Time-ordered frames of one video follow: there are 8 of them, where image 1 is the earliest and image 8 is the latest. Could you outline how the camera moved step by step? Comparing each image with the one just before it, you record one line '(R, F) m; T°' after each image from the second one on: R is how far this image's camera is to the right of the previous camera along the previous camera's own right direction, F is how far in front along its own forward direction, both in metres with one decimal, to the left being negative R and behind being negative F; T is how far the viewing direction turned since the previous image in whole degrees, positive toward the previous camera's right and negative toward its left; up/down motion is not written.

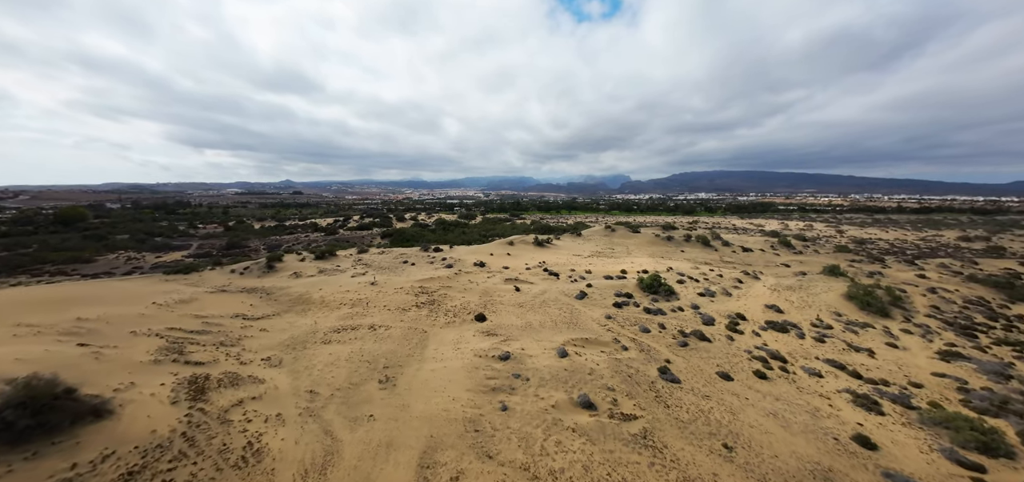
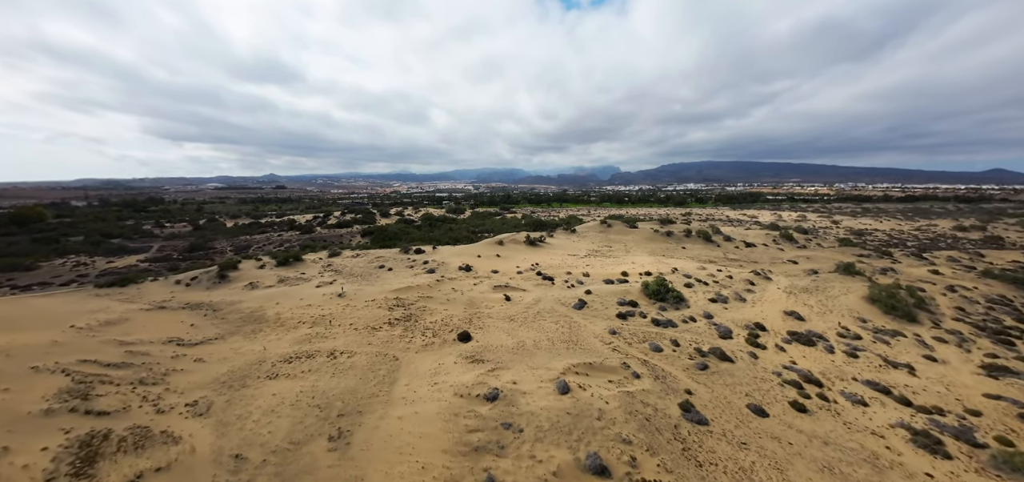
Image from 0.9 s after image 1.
(+0.1, +2.3) m; +2°
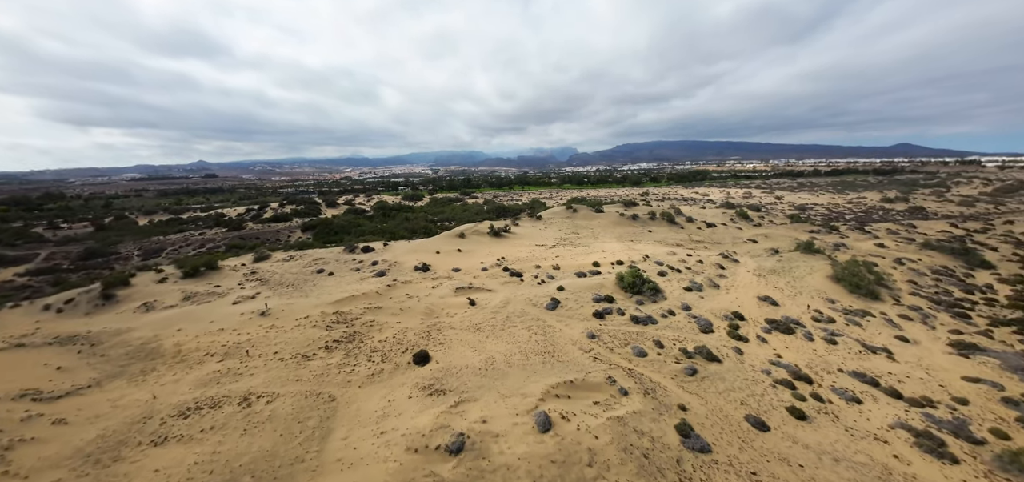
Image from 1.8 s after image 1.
(+0.1, +2.1) m; +6°
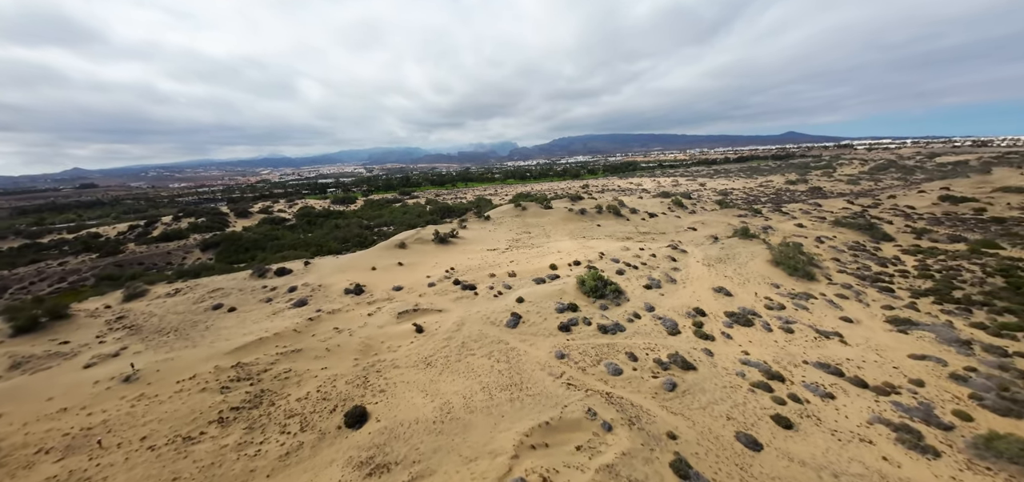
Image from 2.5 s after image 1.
(-0.1, +1.8) m; +9°
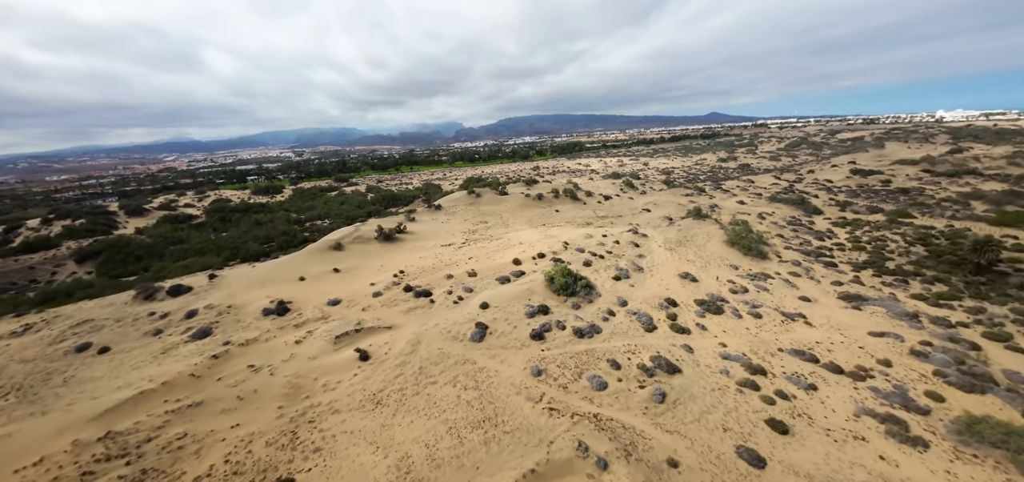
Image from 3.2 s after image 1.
(-0.3, +1.8) m; +8°
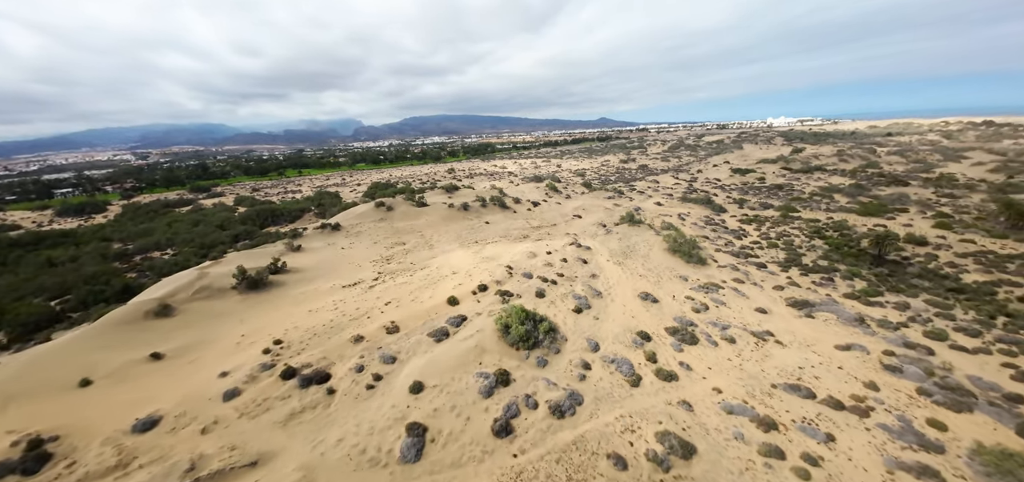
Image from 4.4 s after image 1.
(-0.5, +3.5) m; +15°
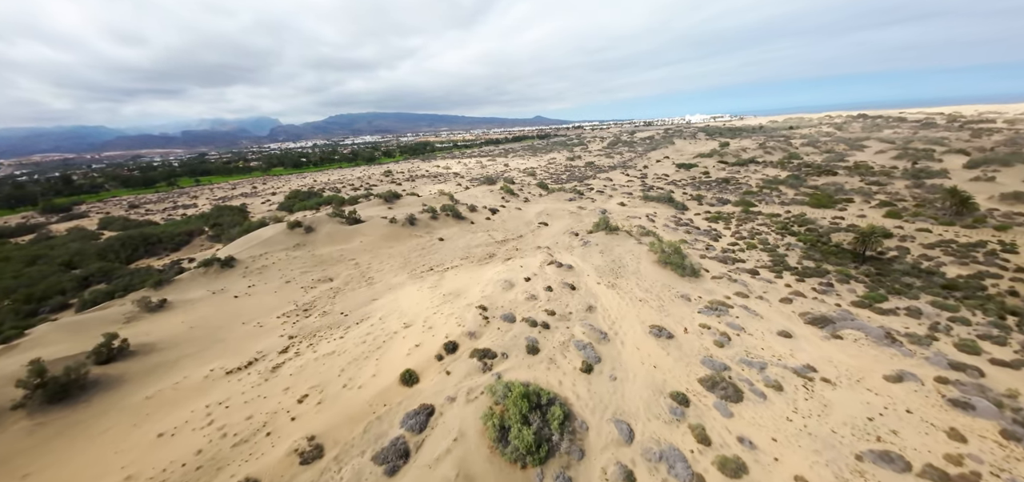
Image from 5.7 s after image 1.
(-0.8, +3.6) m; +10°
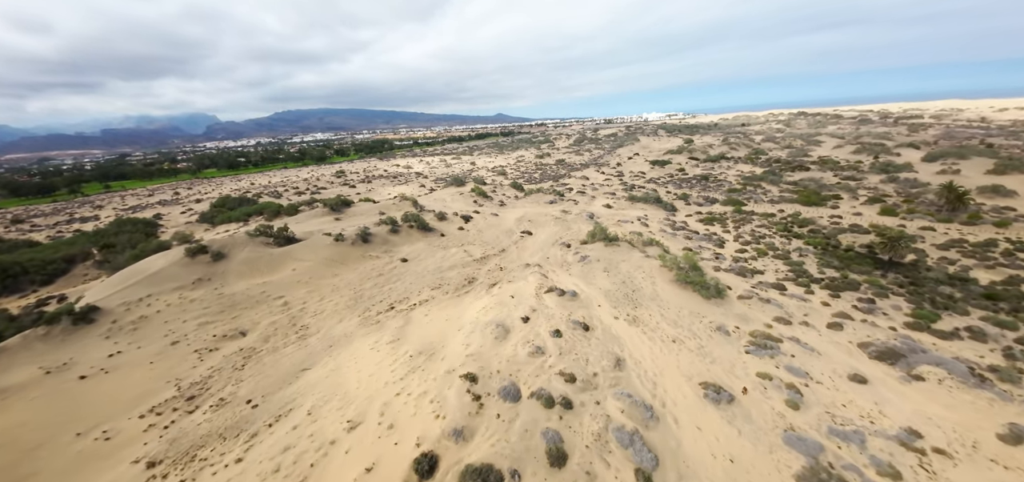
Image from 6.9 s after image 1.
(-0.7, +3.3) m; +6°
